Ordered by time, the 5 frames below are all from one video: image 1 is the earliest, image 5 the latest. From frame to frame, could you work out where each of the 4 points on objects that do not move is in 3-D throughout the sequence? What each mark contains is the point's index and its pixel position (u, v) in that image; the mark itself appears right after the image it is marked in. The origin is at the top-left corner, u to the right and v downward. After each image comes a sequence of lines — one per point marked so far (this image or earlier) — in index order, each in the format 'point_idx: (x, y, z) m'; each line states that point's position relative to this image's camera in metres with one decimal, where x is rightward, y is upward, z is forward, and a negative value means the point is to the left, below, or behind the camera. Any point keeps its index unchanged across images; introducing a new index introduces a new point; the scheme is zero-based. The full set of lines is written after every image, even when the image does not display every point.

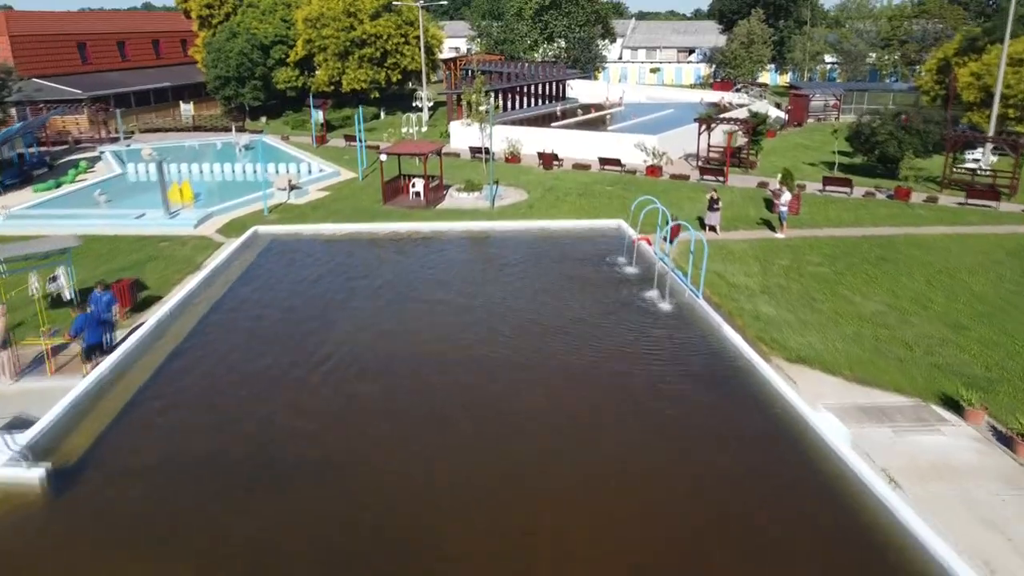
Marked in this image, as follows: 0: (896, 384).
0: (+6.7, -1.7, +15.6) m
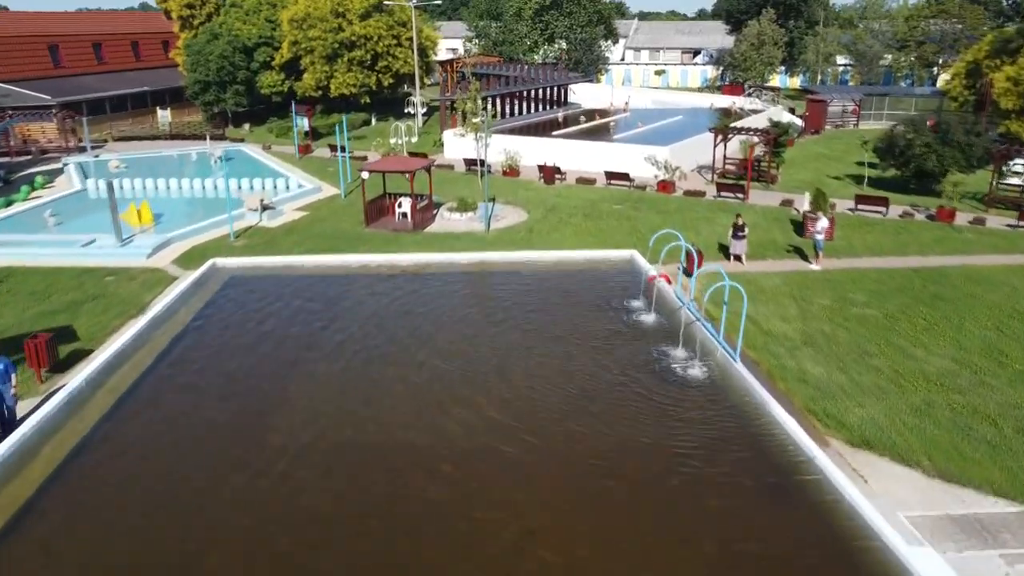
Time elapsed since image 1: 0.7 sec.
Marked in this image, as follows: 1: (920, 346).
0: (+6.6, -2.7, +12.4) m
1: (+7.9, -1.2, +17.3) m
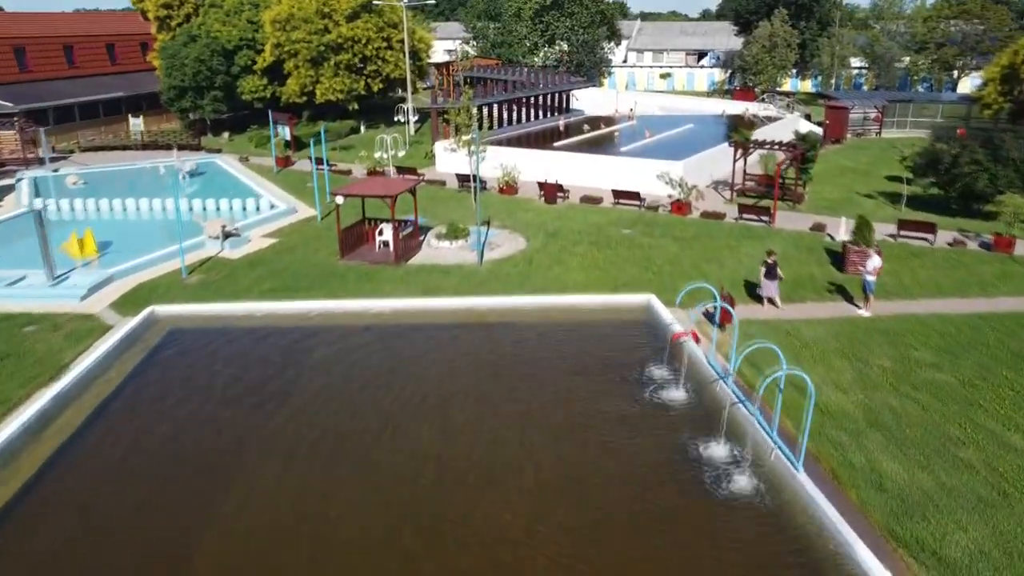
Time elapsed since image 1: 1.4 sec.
0: (+6.6, -3.7, +8.9) m
1: (+7.8, -2.2, +13.8) m
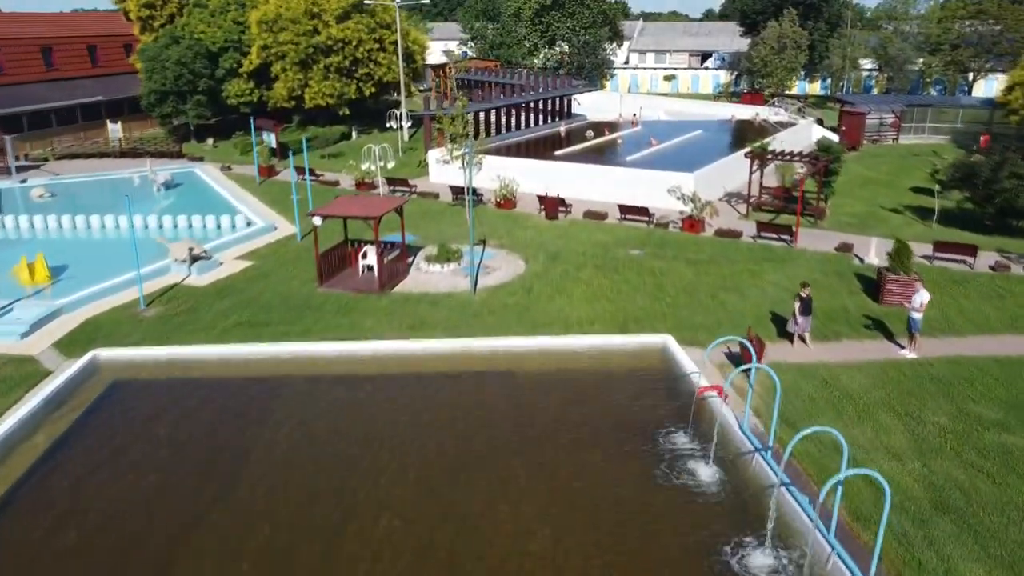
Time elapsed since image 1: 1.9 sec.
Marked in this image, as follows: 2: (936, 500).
0: (+6.5, -4.5, +6.5) m
1: (+7.7, -3.0, +11.5) m
2: (+5.7, -2.8, +11.9) m
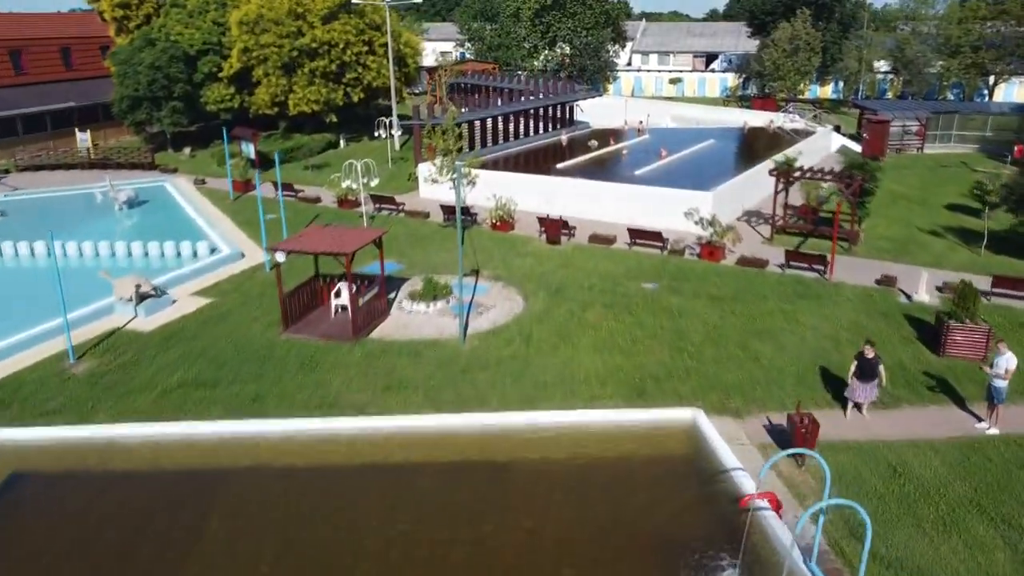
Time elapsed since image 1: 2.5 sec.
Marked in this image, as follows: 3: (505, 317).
0: (+6.4, -5.4, +3.5) m
1: (+7.7, -3.9, +8.4) m
2: (+5.6, -3.8, +8.9) m
3: (-0.1, -0.7, +19.4) m
